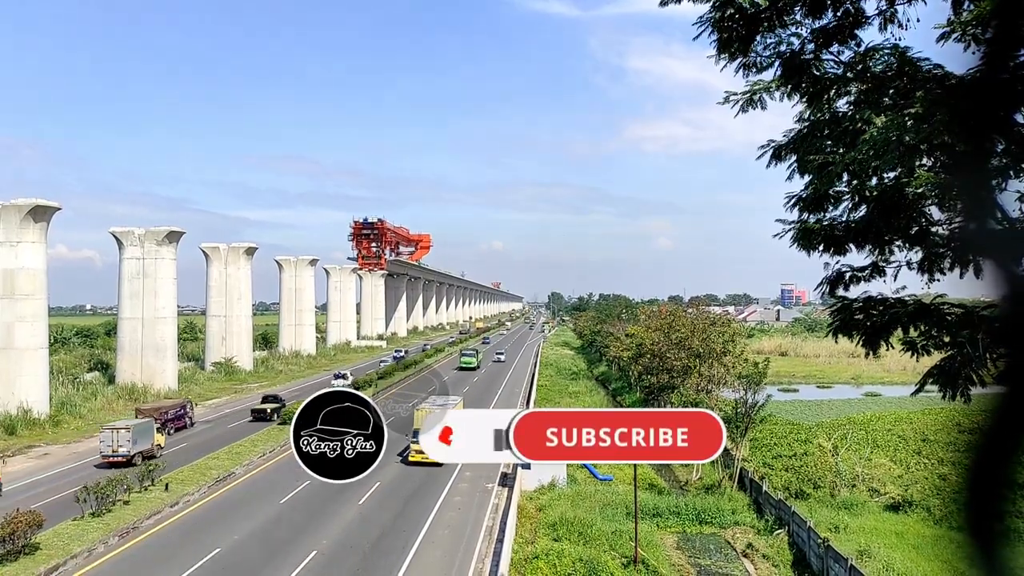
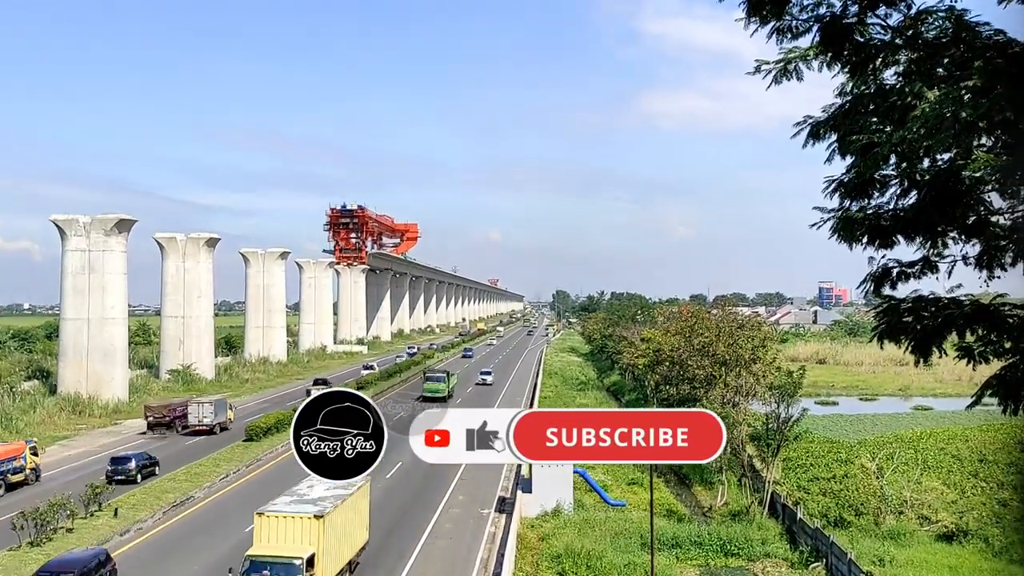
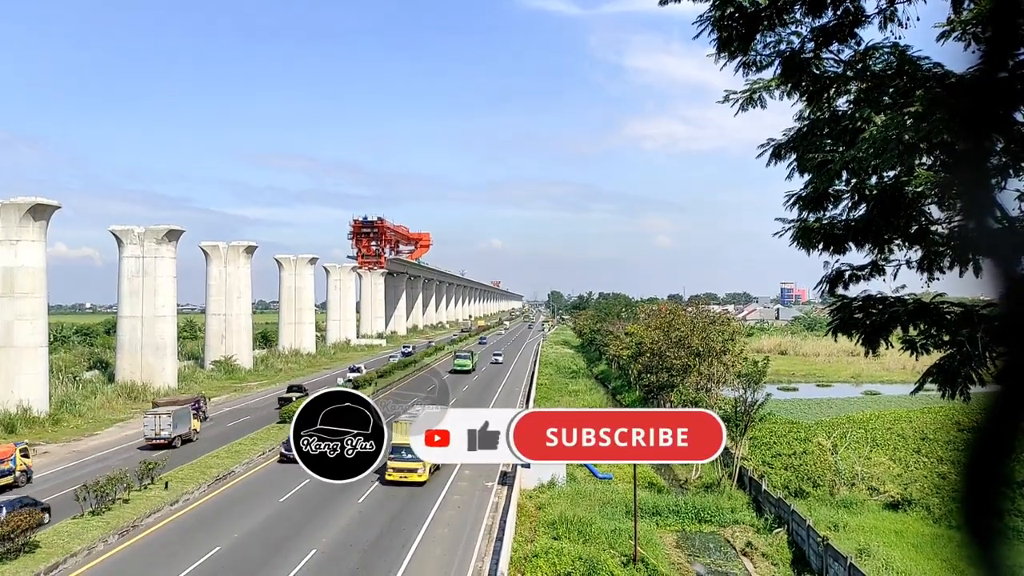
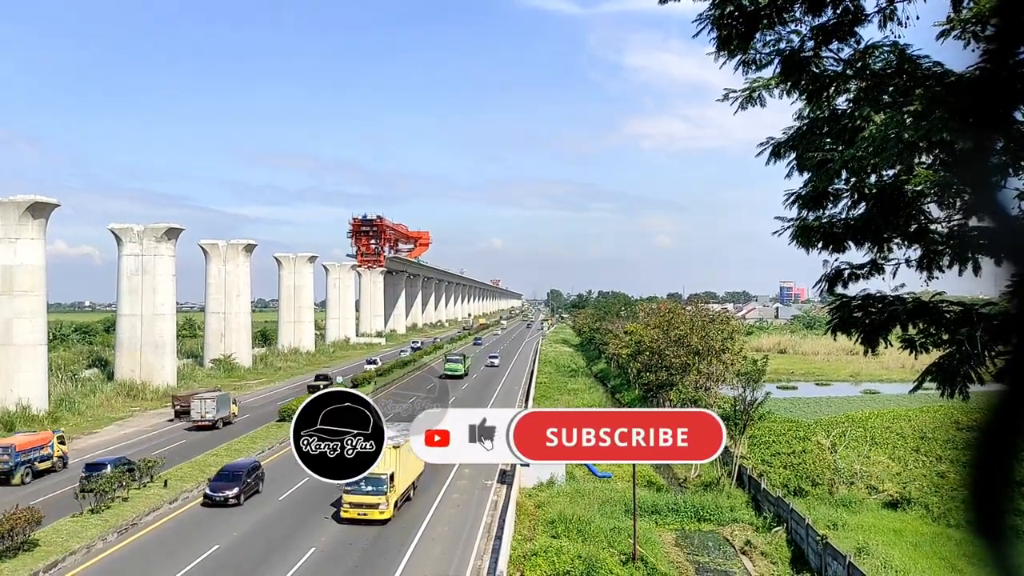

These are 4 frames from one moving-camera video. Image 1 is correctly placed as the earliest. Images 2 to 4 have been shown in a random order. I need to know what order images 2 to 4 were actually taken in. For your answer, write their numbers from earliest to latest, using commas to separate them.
3, 4, 2
